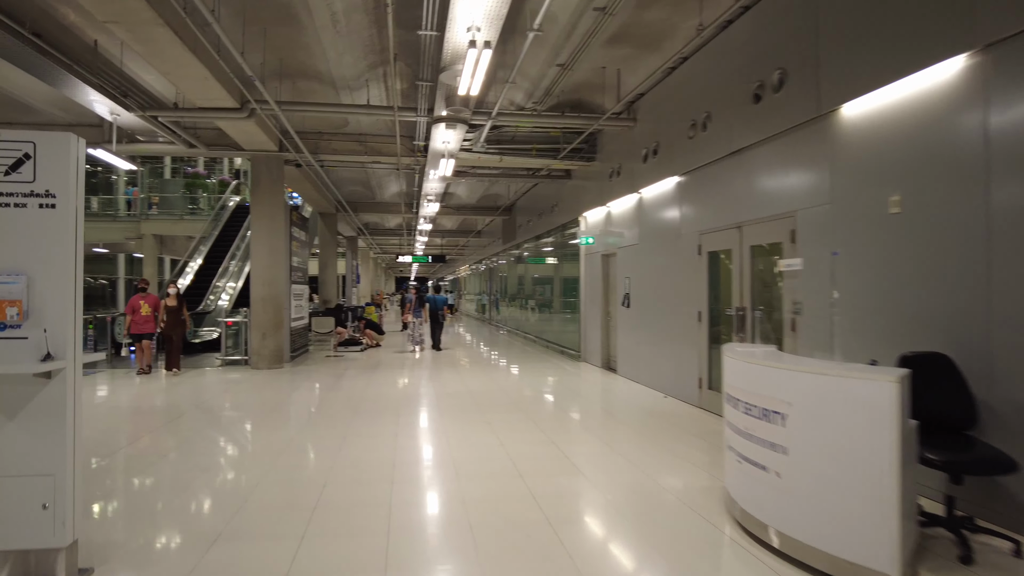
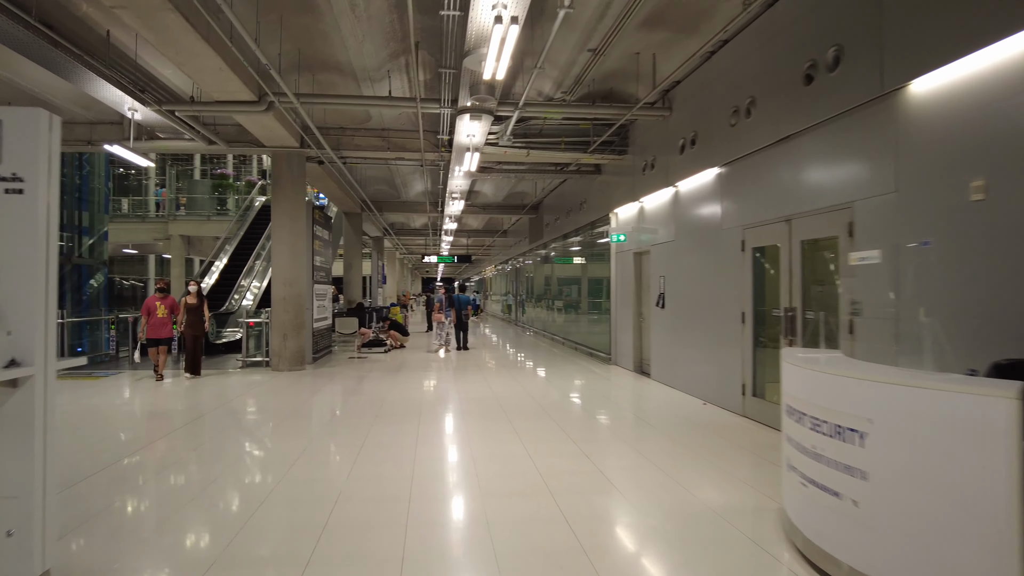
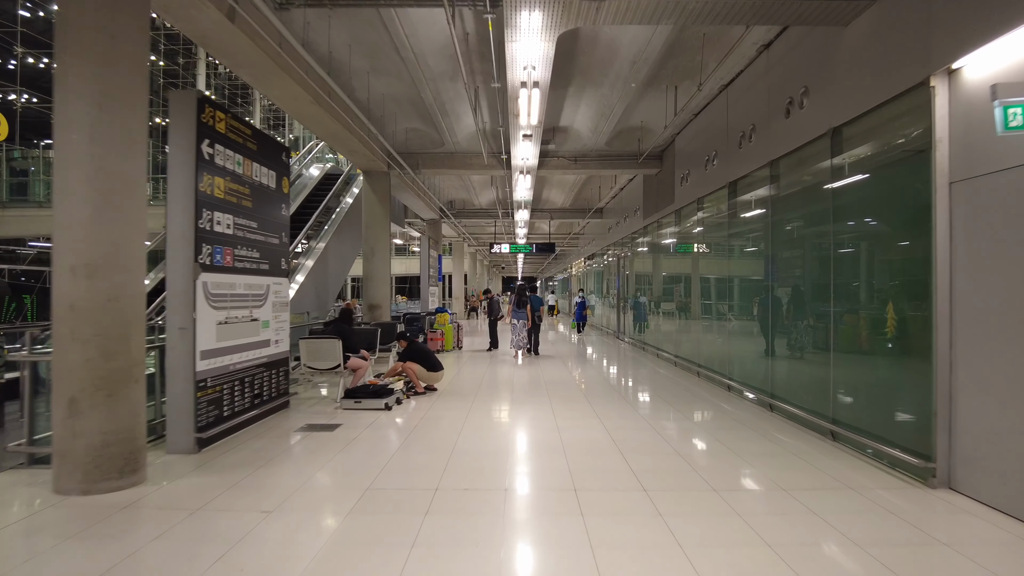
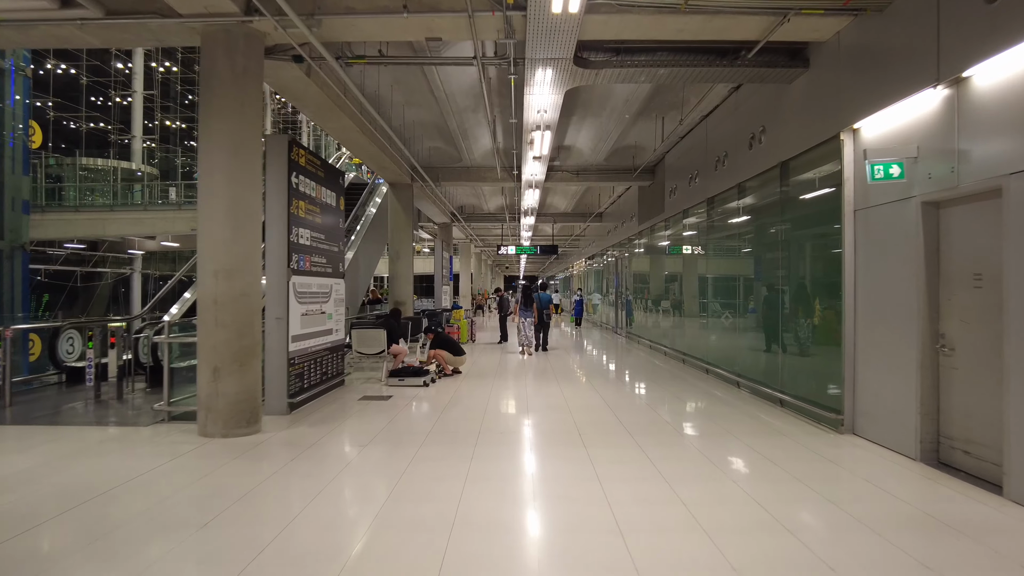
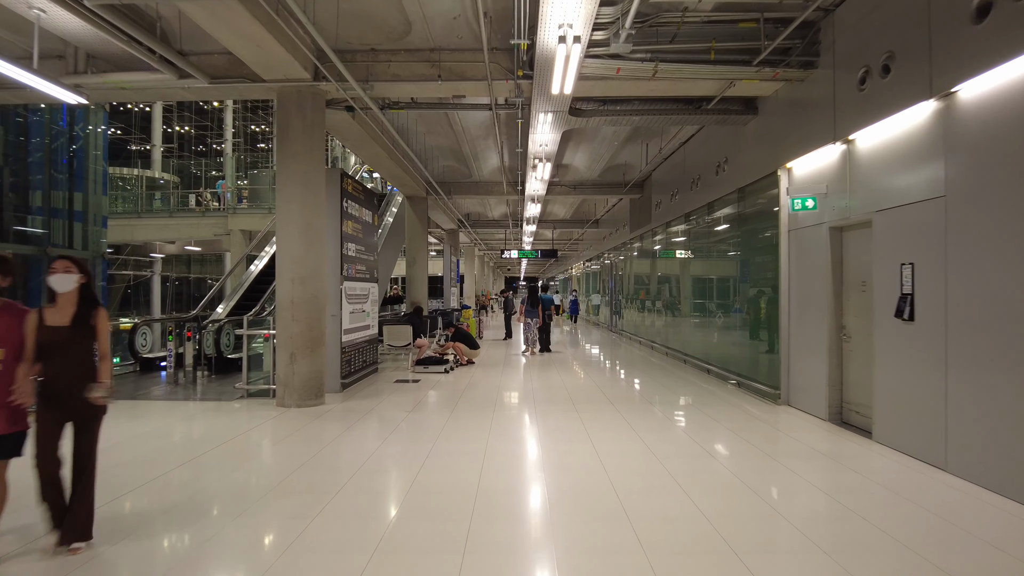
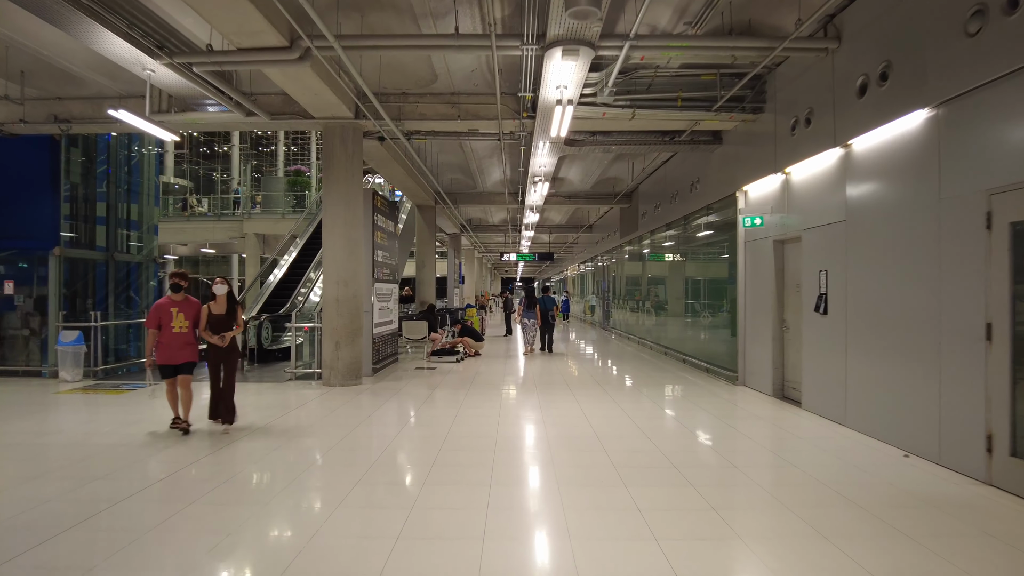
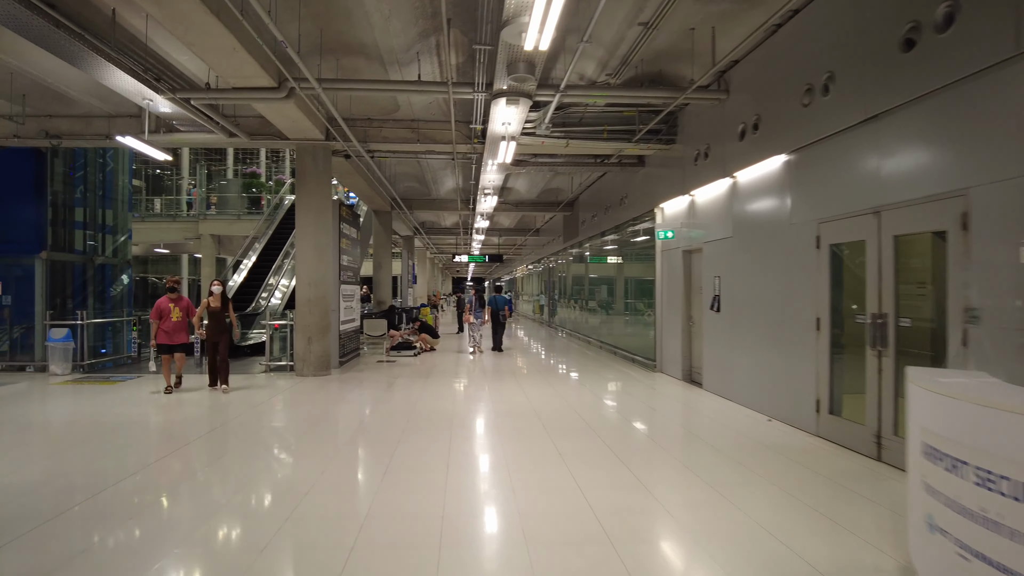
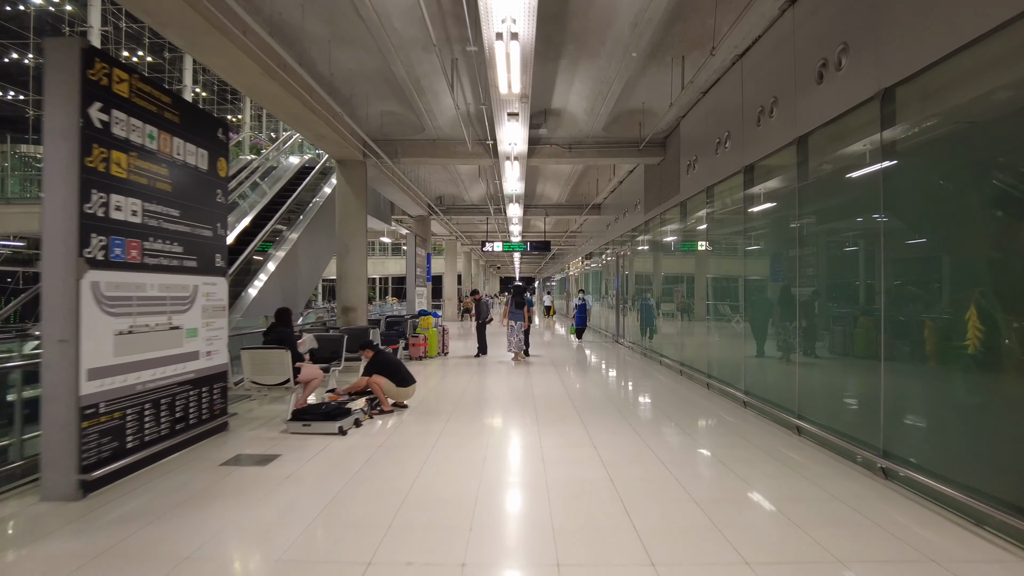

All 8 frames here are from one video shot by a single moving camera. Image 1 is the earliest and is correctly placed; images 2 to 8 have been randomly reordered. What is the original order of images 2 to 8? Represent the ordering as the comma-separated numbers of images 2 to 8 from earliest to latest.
2, 7, 6, 5, 4, 3, 8
